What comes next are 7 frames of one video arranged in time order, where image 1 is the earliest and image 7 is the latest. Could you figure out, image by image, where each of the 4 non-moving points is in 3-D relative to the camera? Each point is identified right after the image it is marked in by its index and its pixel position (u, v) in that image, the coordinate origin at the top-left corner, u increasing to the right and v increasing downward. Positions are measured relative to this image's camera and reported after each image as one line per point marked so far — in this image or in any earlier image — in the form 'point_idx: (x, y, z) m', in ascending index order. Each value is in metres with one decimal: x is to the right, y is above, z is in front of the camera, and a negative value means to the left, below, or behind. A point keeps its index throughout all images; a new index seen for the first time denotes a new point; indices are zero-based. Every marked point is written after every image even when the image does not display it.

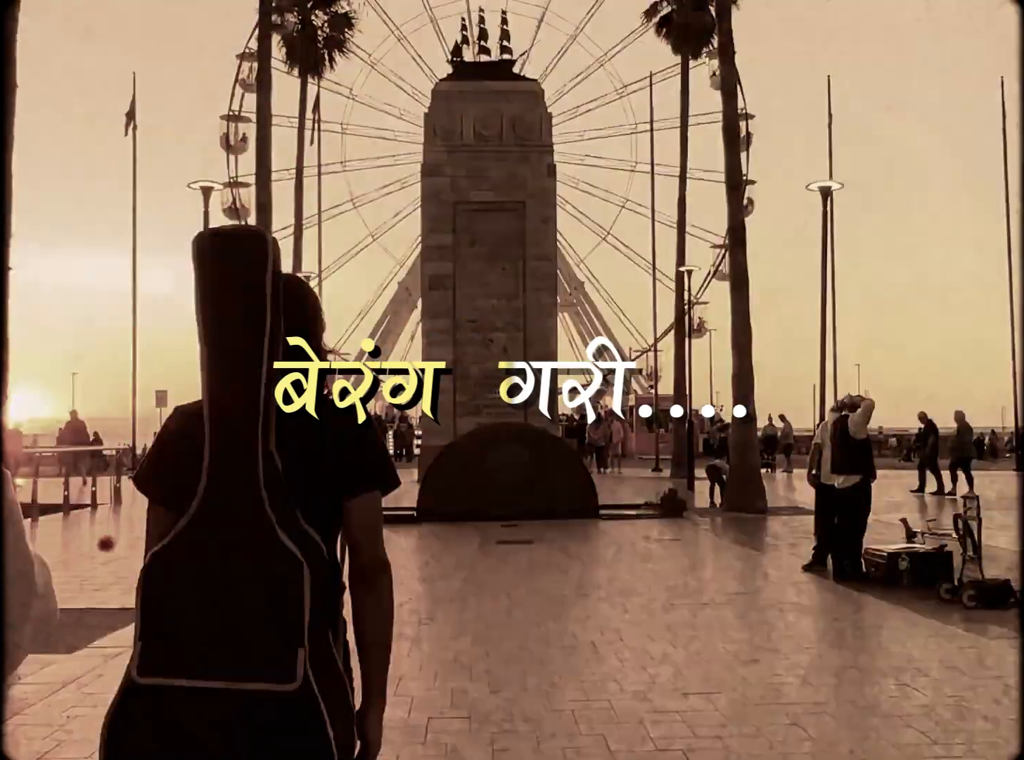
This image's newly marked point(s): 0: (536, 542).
0: (+0.3, -2.2, +15.5) m
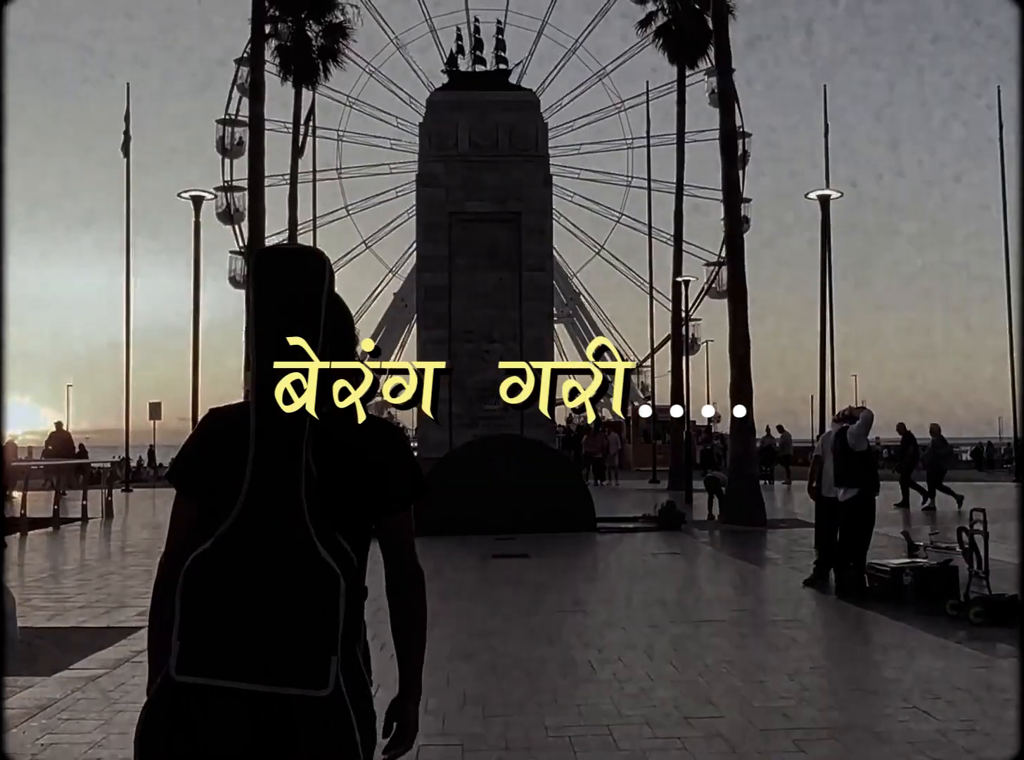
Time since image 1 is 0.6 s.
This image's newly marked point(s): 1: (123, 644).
0: (+0.3, -2.4, +15.3) m
1: (-2.7, -1.9, +7.9) m
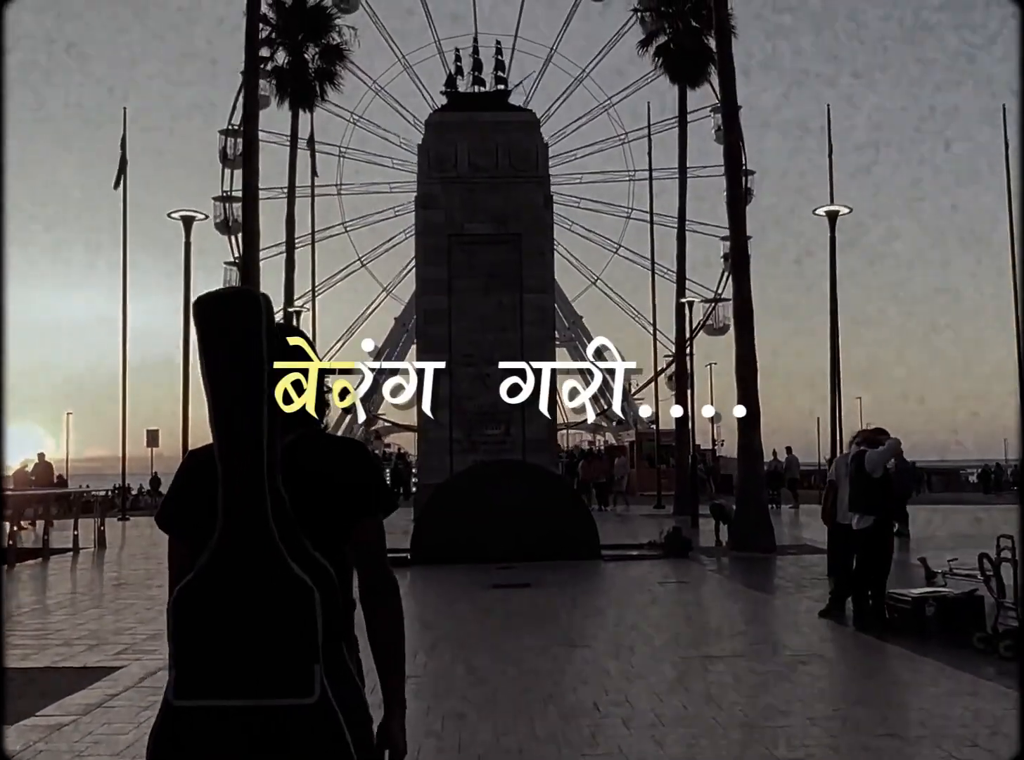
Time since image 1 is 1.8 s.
0: (+0.3, -2.7, +14.8) m
1: (-2.7, -2.0, +7.4) m
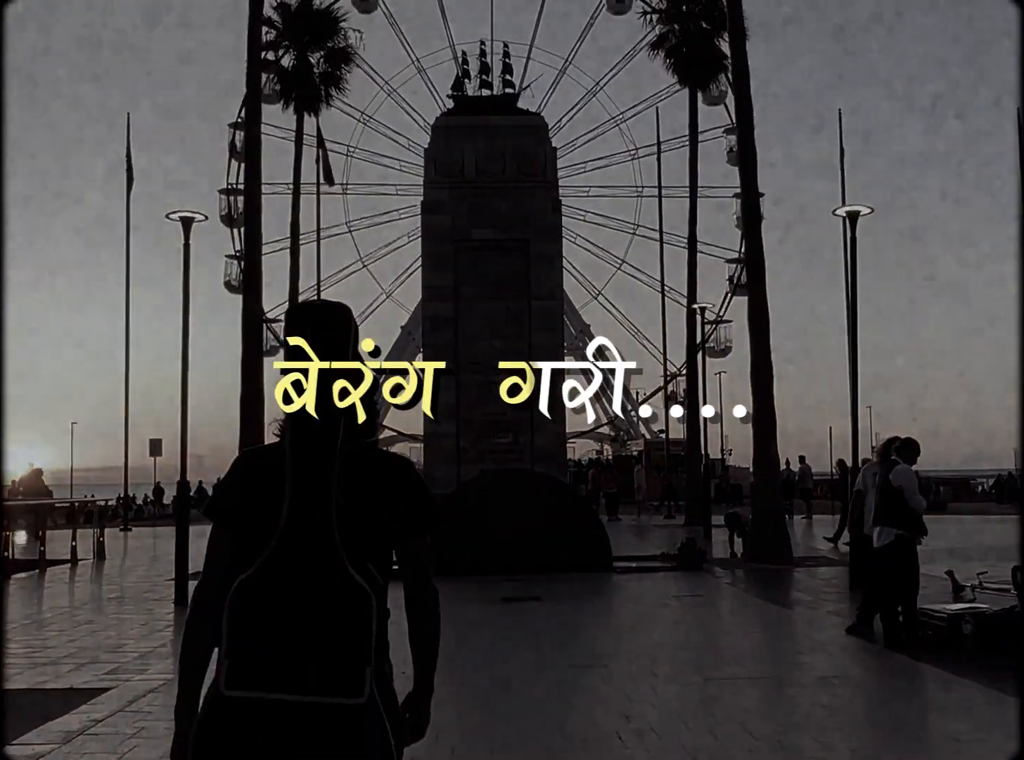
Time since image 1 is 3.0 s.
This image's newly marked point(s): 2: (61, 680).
0: (+0.4, -2.8, +14.3) m
1: (-2.6, -2.1, +7.0) m
2: (-3.4, -2.2, +8.4) m
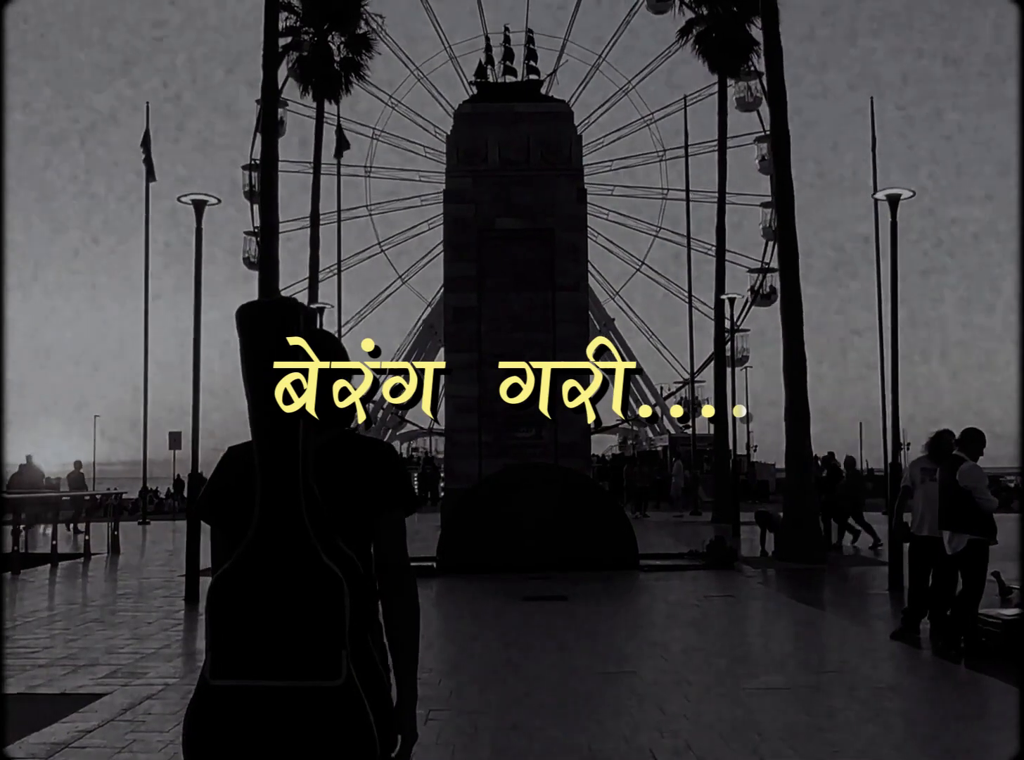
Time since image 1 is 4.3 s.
0: (+0.7, -2.6, +13.8) m
1: (-2.5, -2.0, +6.5) m
2: (-3.2, -2.1, +8.0) m
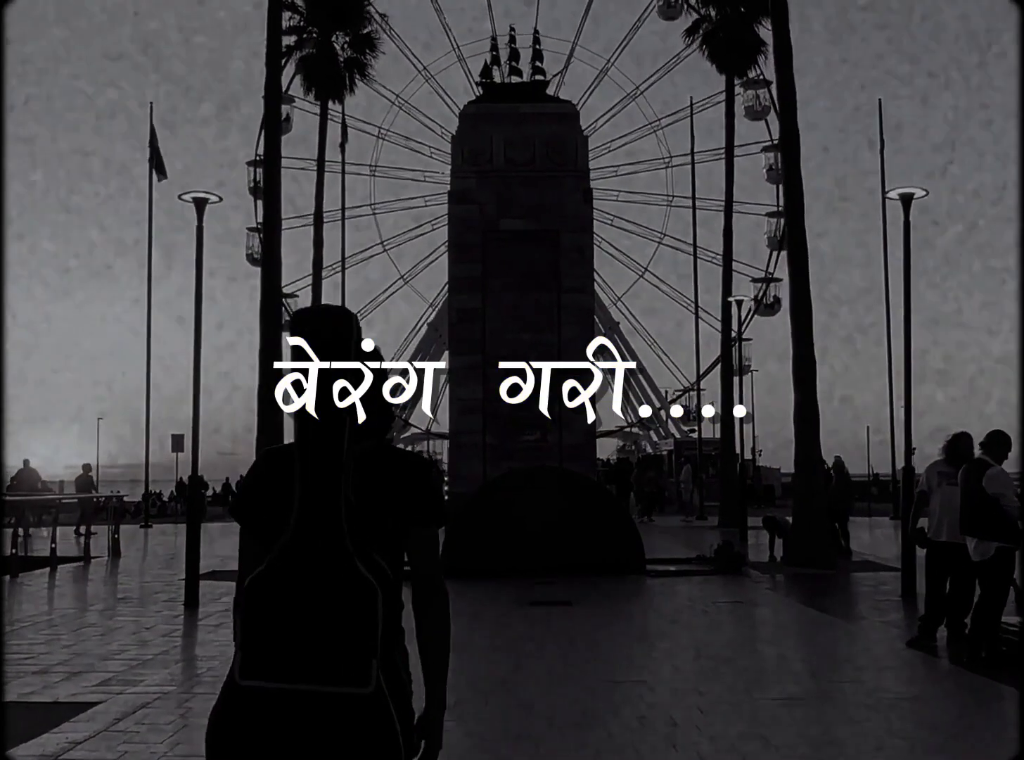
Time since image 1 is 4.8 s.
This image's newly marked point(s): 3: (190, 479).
0: (+0.8, -2.7, +13.5) m
1: (-2.5, -2.0, +6.3) m
2: (-3.2, -2.1, +7.8) m
3: (-4.2, -1.3, +14.9) m
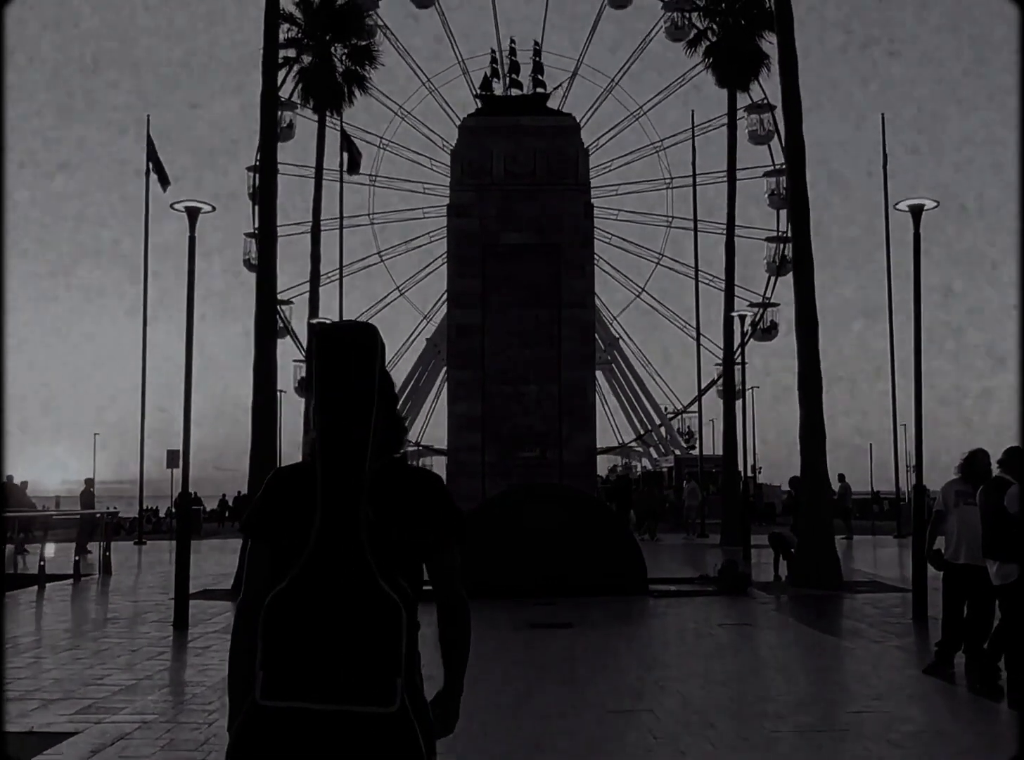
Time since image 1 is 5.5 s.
0: (+0.7, -2.8, +13.2) m
1: (-2.5, -2.0, +5.9) m
2: (-3.2, -2.2, +7.4) m
3: (-4.2, -1.5, +14.6) m
